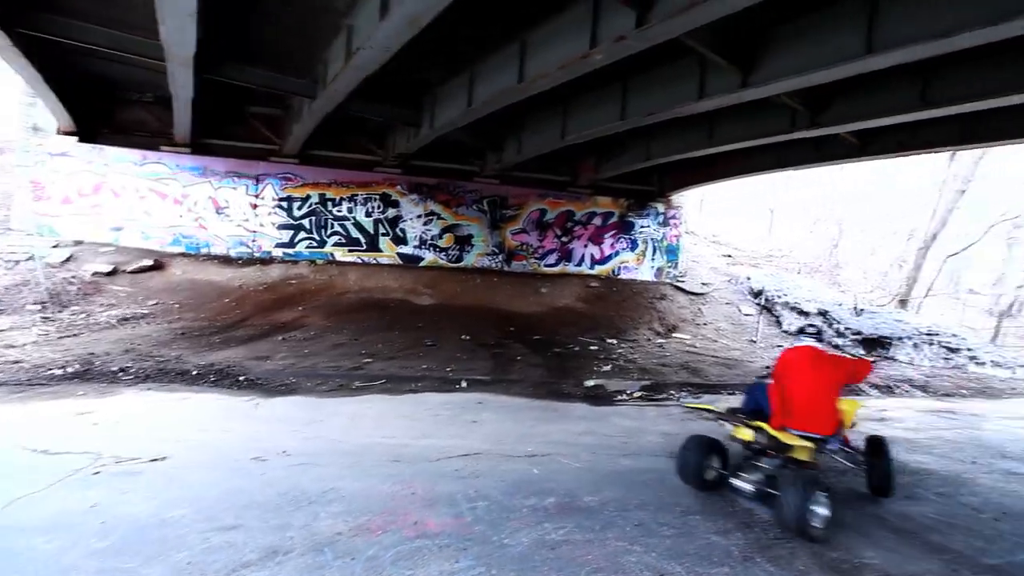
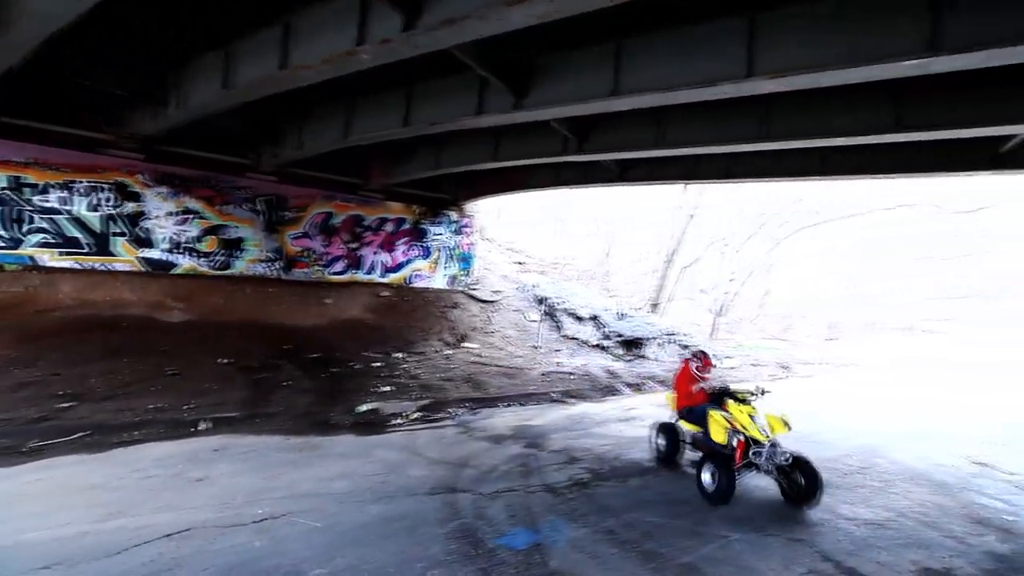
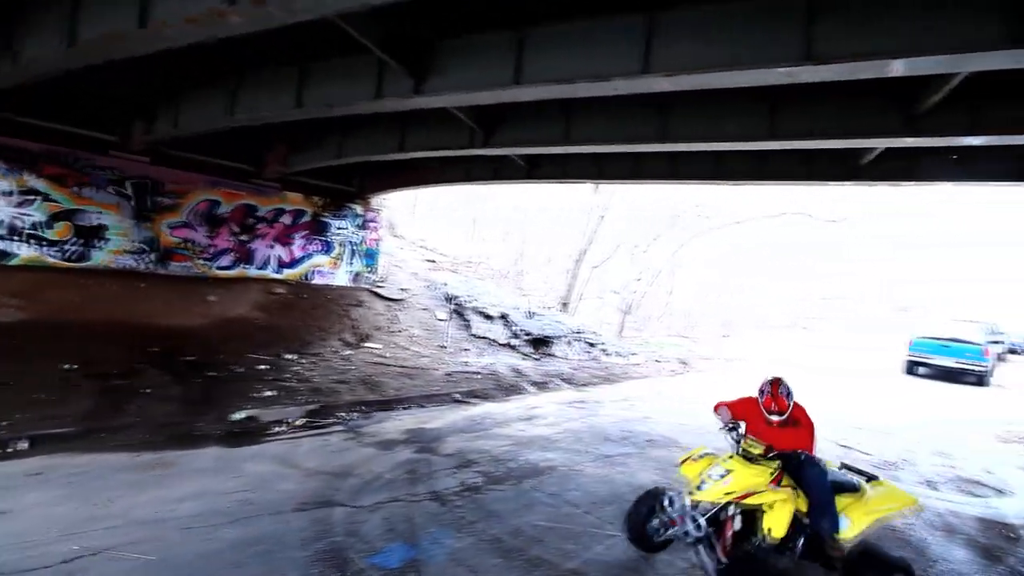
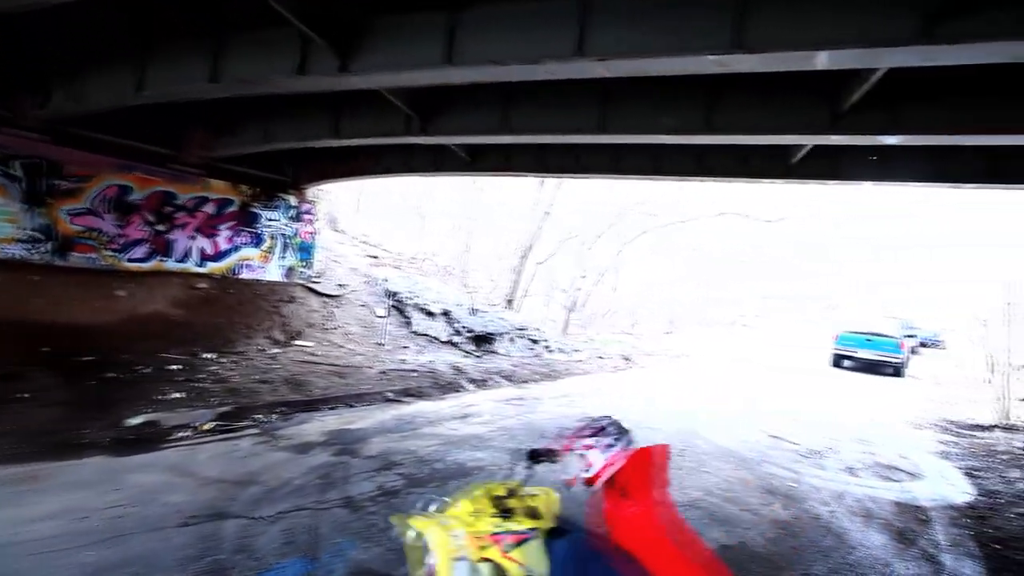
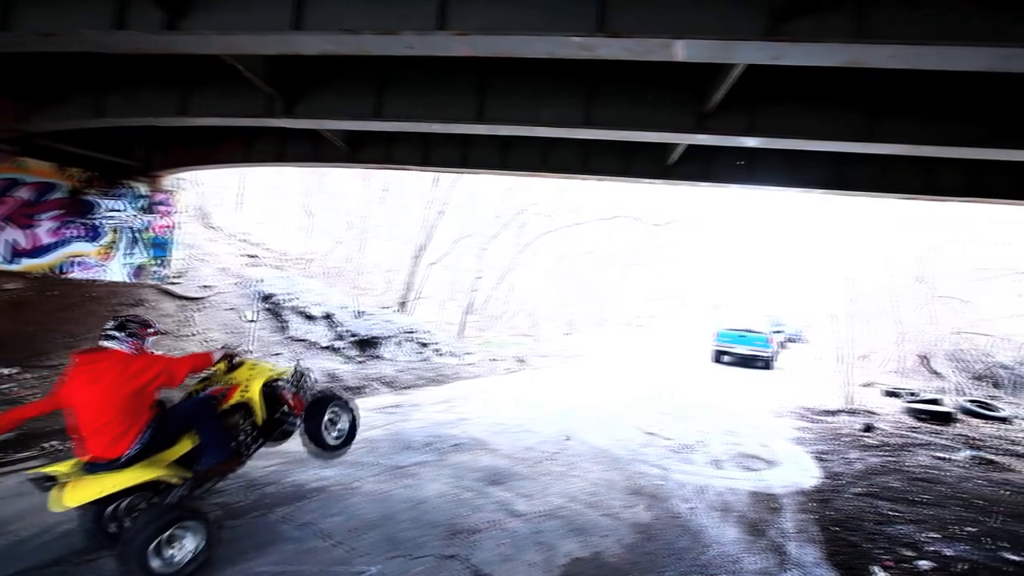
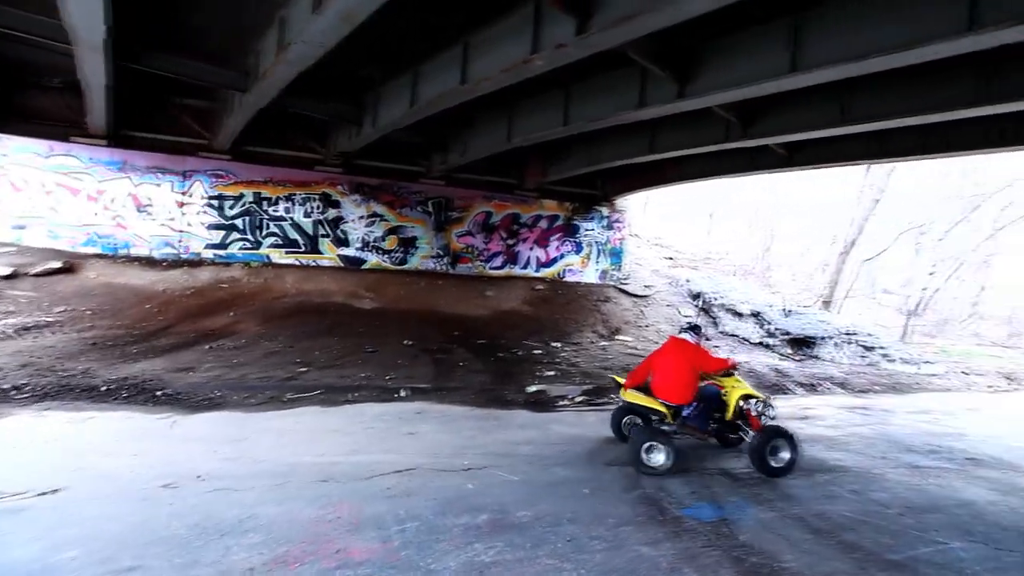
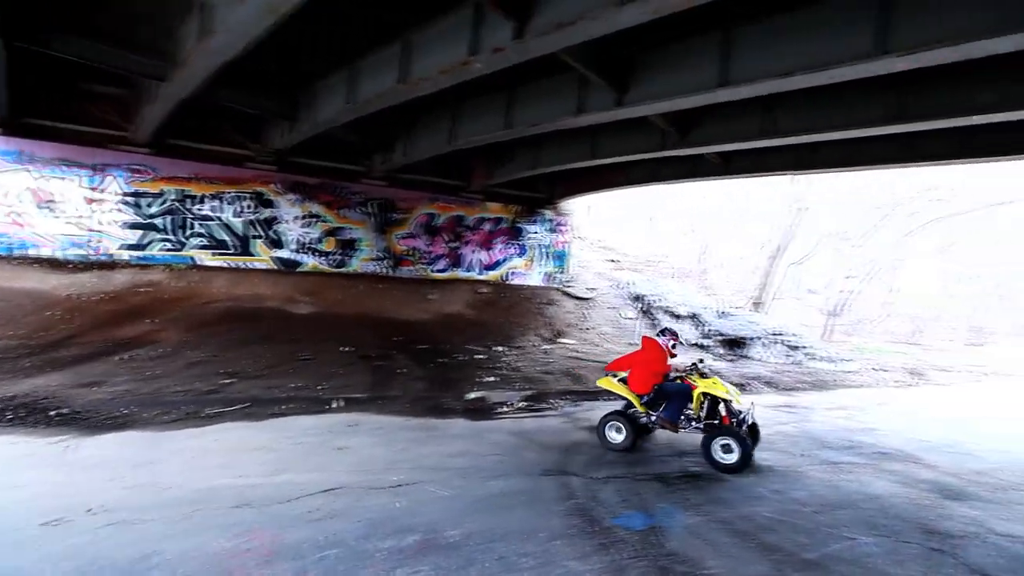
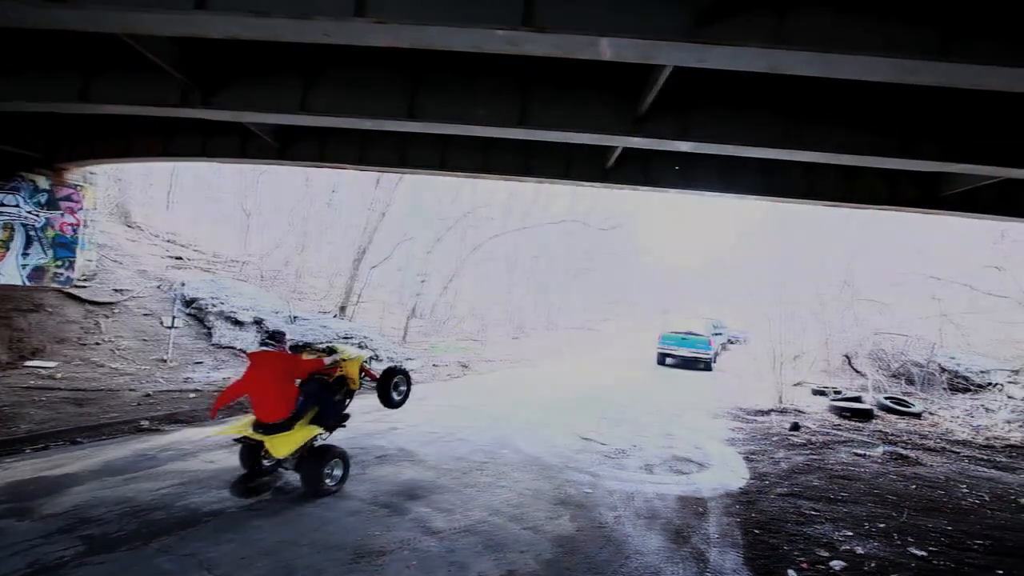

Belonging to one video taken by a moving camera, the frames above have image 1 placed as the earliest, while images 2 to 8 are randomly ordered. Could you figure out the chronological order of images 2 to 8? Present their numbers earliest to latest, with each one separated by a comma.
6, 7, 2, 3, 4, 5, 8
